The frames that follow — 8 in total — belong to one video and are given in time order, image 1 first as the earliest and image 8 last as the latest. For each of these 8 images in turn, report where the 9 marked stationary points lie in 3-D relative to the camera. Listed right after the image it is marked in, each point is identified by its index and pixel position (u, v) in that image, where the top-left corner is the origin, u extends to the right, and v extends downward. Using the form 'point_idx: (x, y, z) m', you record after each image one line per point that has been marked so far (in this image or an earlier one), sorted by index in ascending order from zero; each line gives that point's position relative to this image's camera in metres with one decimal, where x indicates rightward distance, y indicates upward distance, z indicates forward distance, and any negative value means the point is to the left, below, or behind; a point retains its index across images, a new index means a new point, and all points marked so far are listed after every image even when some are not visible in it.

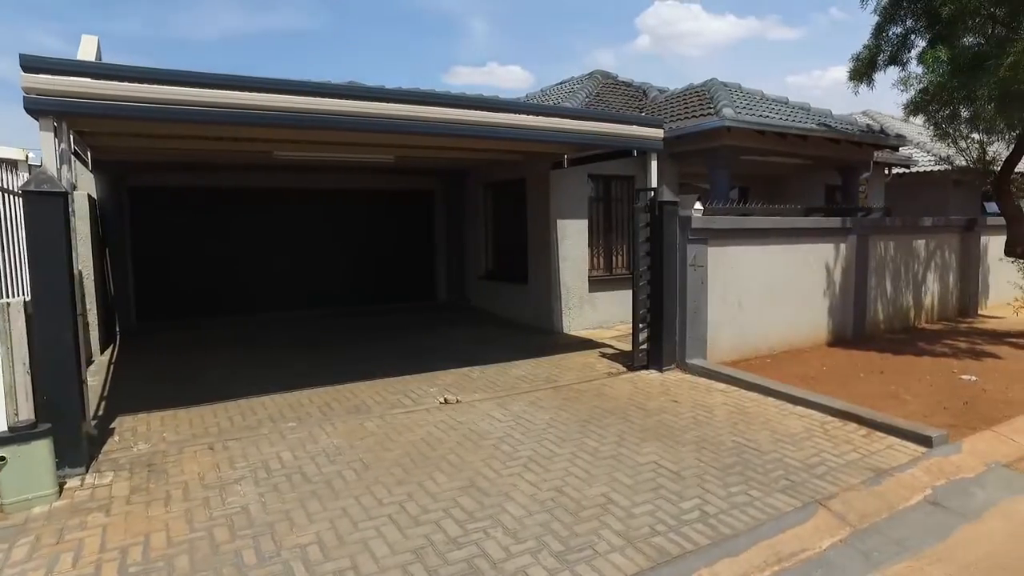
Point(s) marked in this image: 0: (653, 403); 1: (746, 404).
0: (+1.3, -1.1, +6.0) m
1: (+2.1, -1.1, +6.1) m
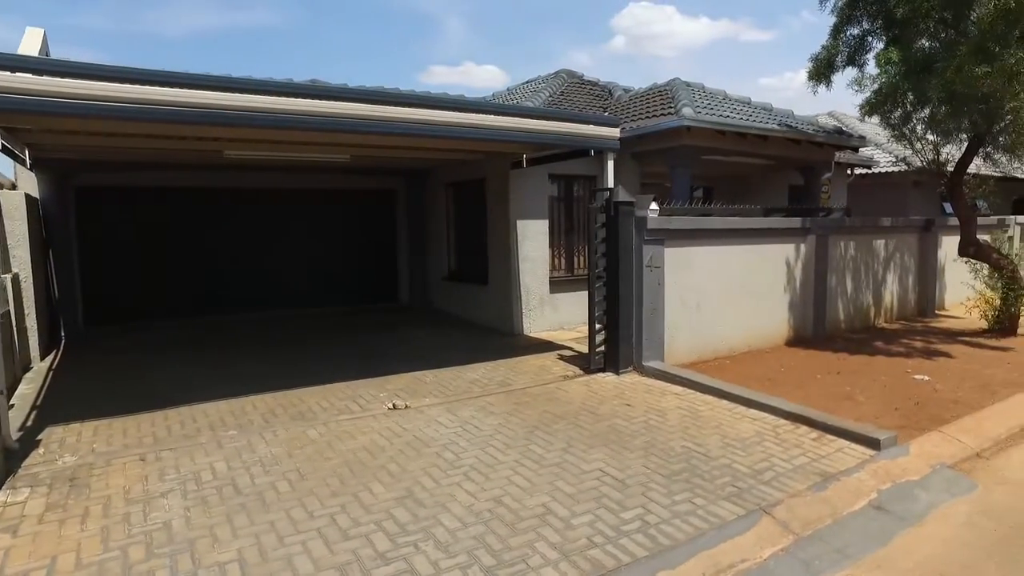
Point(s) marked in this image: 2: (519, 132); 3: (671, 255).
0: (+0.8, -1.1, +5.9) m
1: (+1.7, -1.1, +6.0) m
2: (+0.2, +1.7, +7.3) m
3: (+1.8, +0.4, +7.4) m
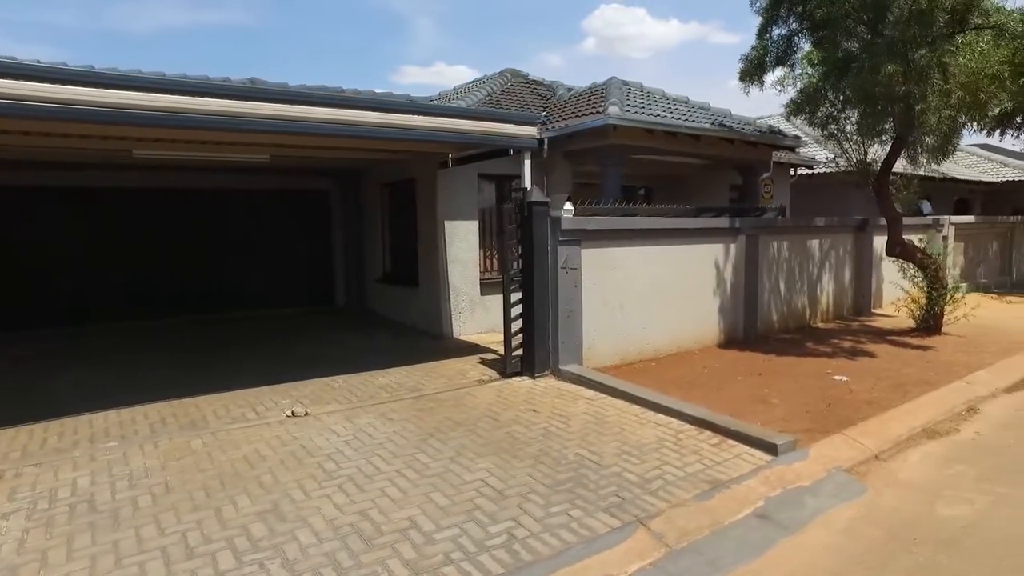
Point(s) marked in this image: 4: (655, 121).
0: (0.0, -1.1, +5.8) m
1: (+0.8, -1.1, +5.9) m
2: (-0.7, +1.6, +7.1) m
3: (+0.8, +0.3, +7.3) m
4: (+1.8, +2.3, +8.8) m
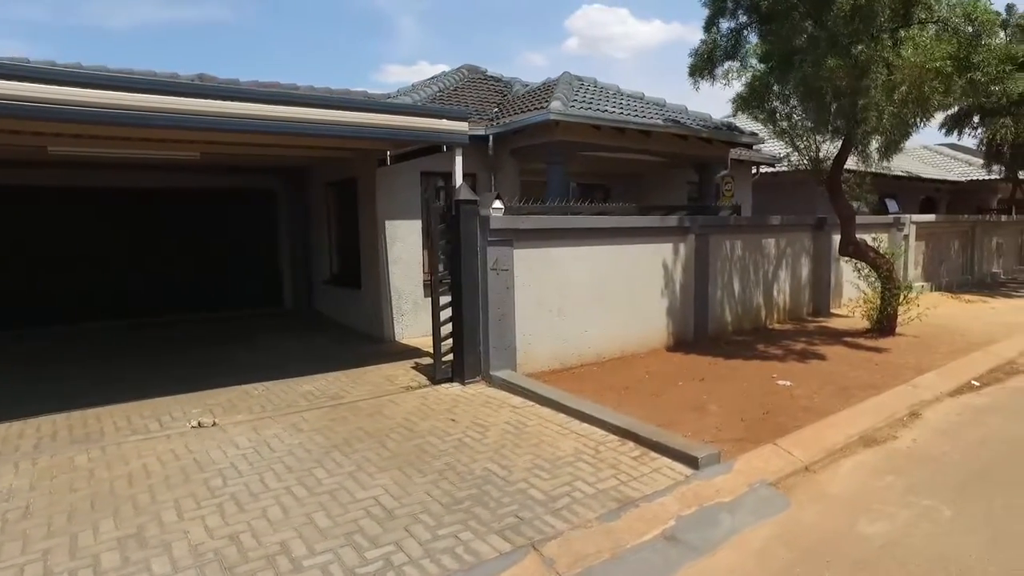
0: (-0.7, -1.1, +5.5) m
1: (+0.1, -1.1, +5.6) m
2: (-1.5, +1.6, +6.8) m
3: (+0.1, +0.3, +7.0) m
4: (+1.1, +2.2, +8.6) m
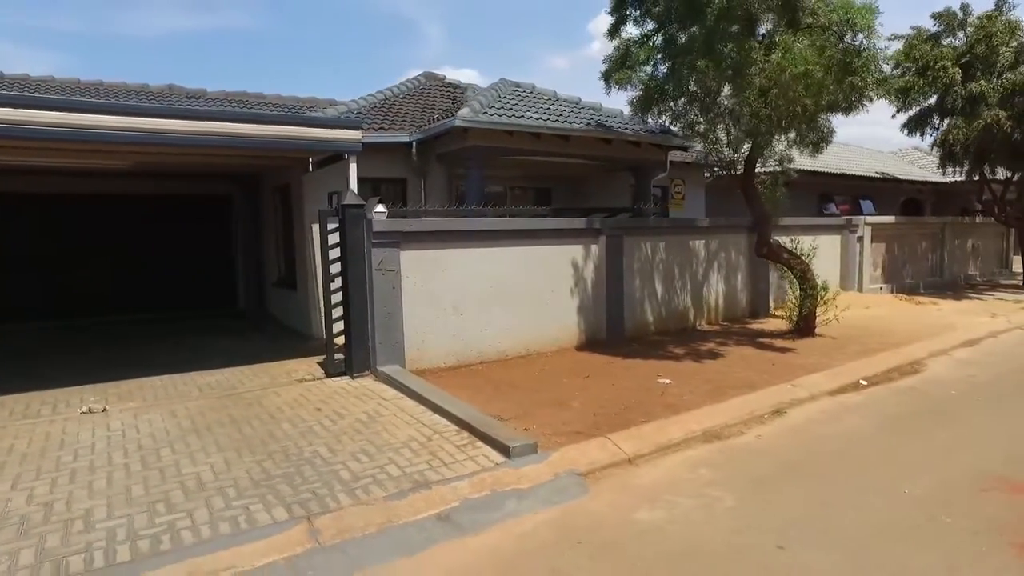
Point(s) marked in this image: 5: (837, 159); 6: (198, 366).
0: (-2.0, -1.1, +5.9) m
1: (-1.1, -1.1, +5.9) m
2: (-2.6, +1.6, +7.2) m
3: (-1.1, +0.3, +7.3) m
4: (0.0, +2.2, +8.9) m
5: (+9.1, +3.6, +18.5) m
6: (-3.8, -0.9, +8.0) m
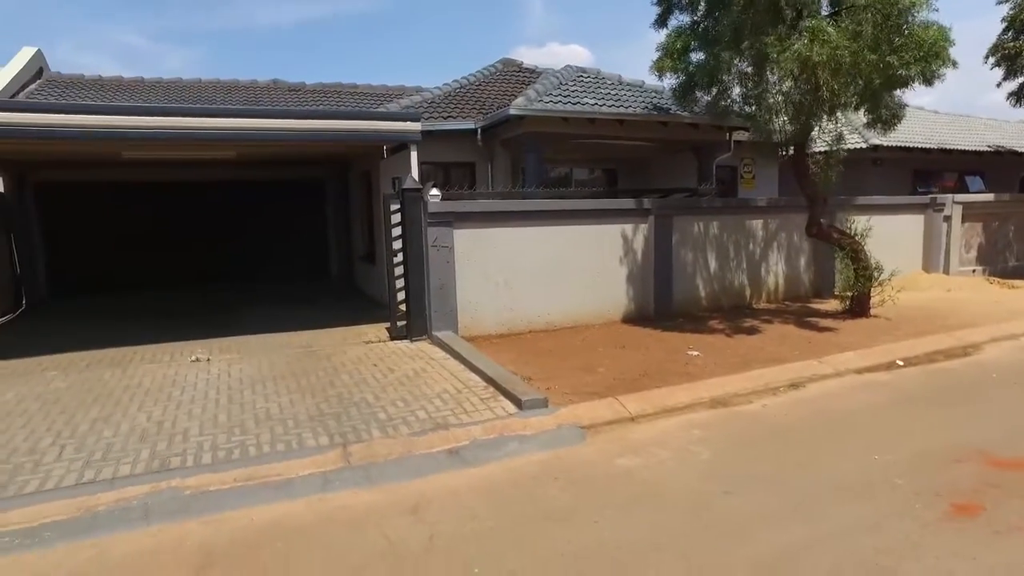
0: (-1.7, -0.8, +7.0) m
1: (-0.8, -0.8, +6.9) m
2: (-2.1, +2.0, +8.3) m
3: (-0.5, +0.6, +8.2) m
4: (+0.7, +2.6, +9.5) m
5: (+11.3, +4.1, +17.4) m
6: (-3.1, -0.6, +9.3) m
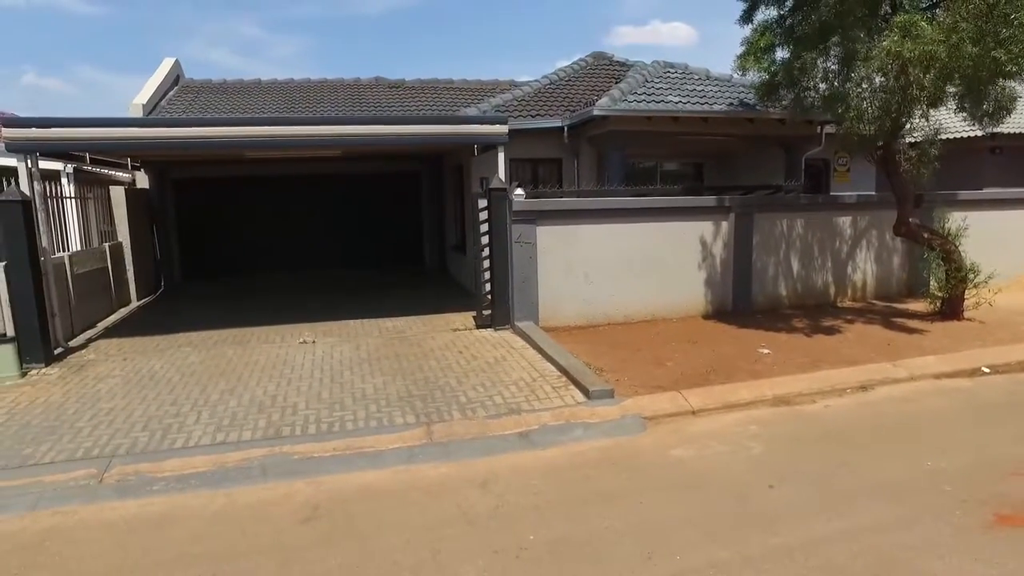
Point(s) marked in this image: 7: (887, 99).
0: (-0.9, -0.7, +7.7) m
1: (0.0, -0.8, +7.5) m
2: (-1.0, +2.1, +9.0) m
3: (+0.5, +0.7, +8.7) m
4: (+2.0, +2.7, +9.8) m
5: (+13.6, +4.1, +16.1) m
6: (-1.9, -0.4, +10.2) m
7: (+4.5, +2.3, +8.0) m
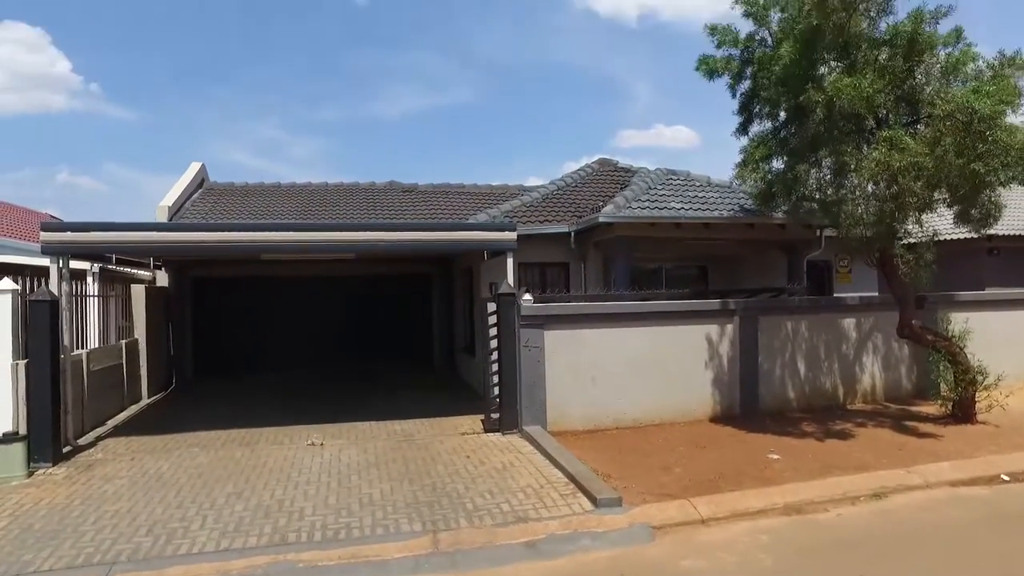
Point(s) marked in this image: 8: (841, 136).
0: (-0.8, -1.9, +7.6) m
1: (+0.1, -1.9, +7.4) m
2: (-0.9, +0.7, +9.3) m
3: (+0.6, -0.6, +8.8) m
4: (+2.1, +1.1, +10.2) m
5: (+13.8, +1.7, +16.4) m
6: (-1.8, -1.9, +10.2) m
7: (+4.6, +1.0, +8.3) m
8: (+4.3, +1.9, +8.5) m
